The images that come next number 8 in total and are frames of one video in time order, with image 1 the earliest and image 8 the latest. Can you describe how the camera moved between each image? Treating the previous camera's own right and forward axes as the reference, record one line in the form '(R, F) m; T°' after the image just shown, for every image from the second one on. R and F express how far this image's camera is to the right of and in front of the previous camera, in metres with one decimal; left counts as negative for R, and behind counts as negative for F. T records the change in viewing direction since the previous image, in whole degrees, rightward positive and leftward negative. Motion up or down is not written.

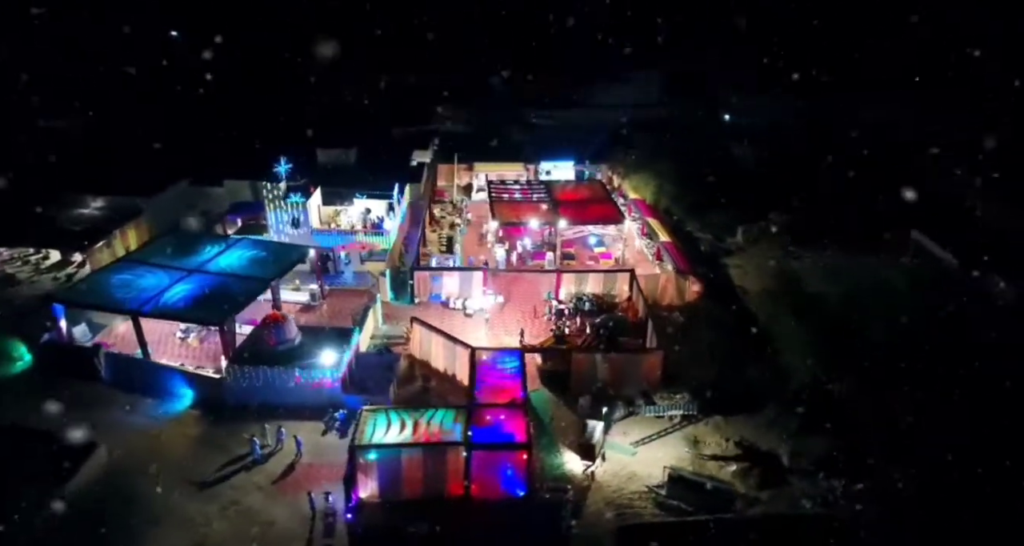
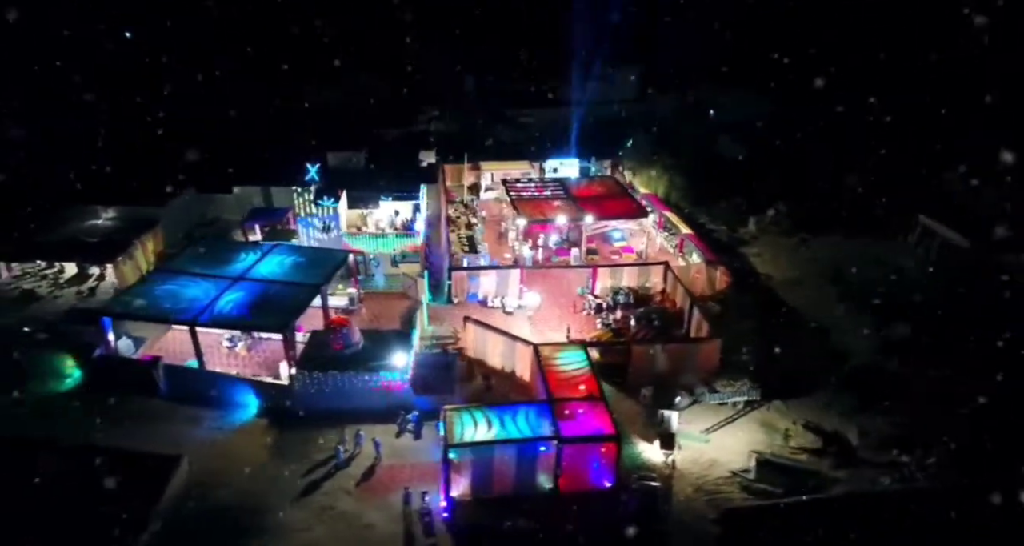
(-3.2, -0.2) m; +4°
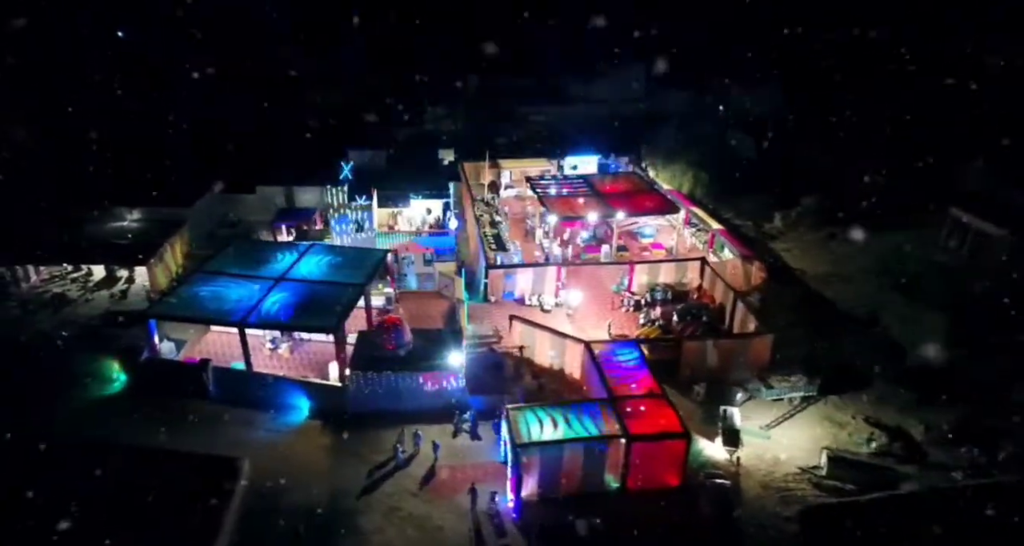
(-2.0, +0.2) m; +1°
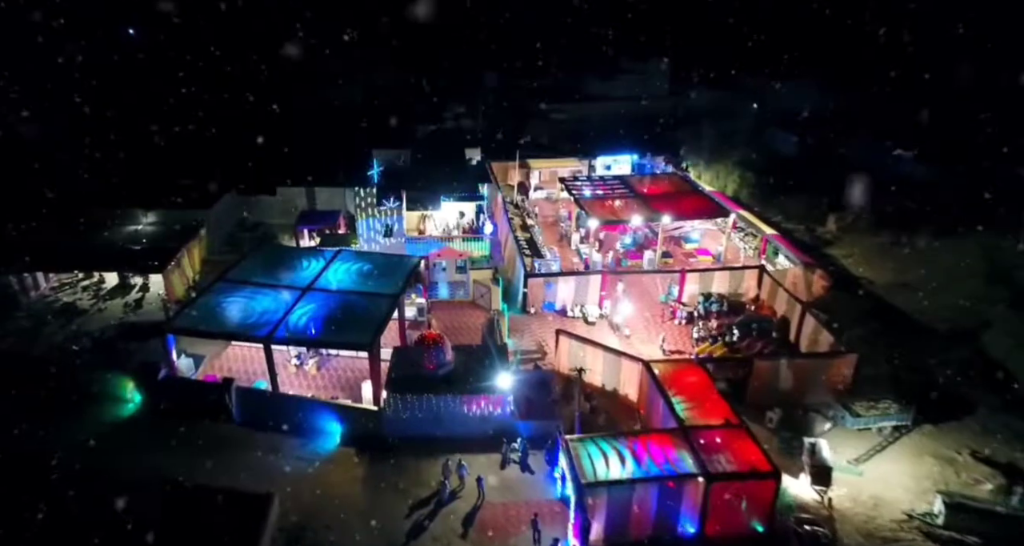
(-1.3, +1.7) m; -1°
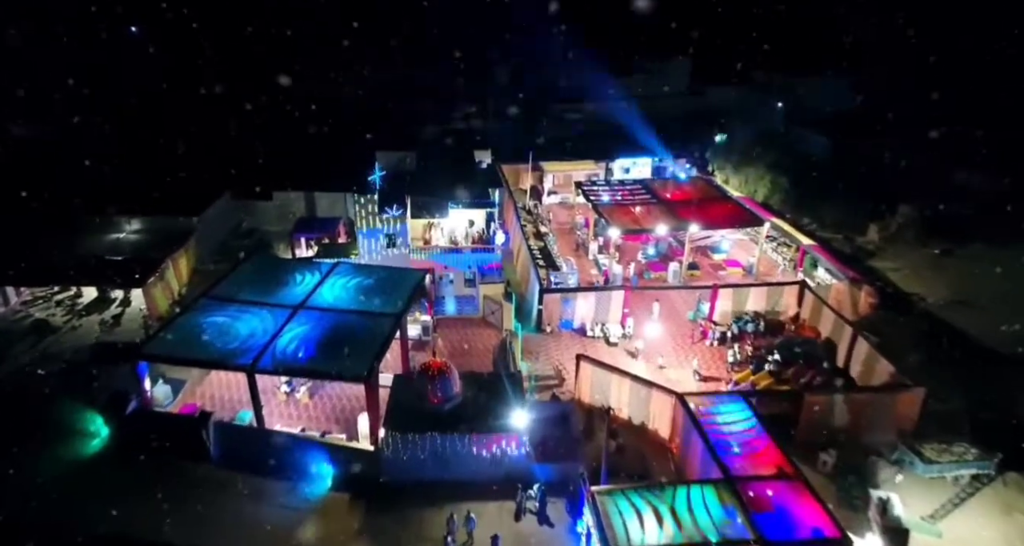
(-0.2, +1.9) m; -1°
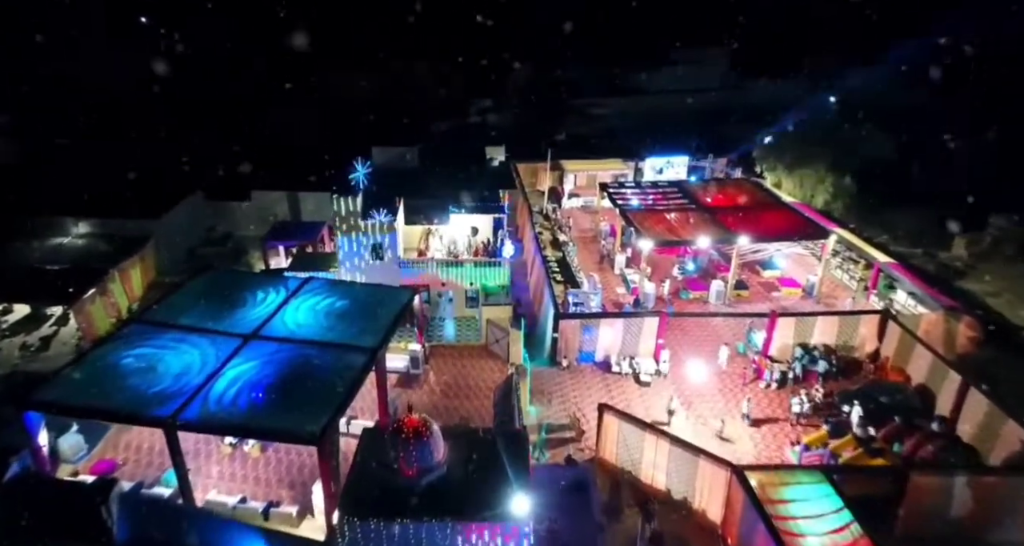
(+0.3, +3.4) m; -2°
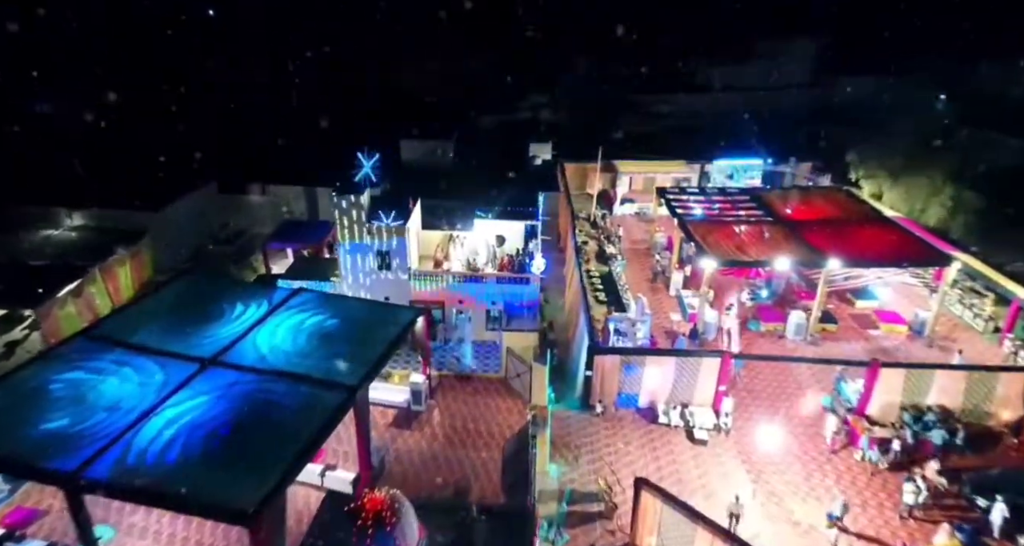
(+0.7, +2.8) m; -6°
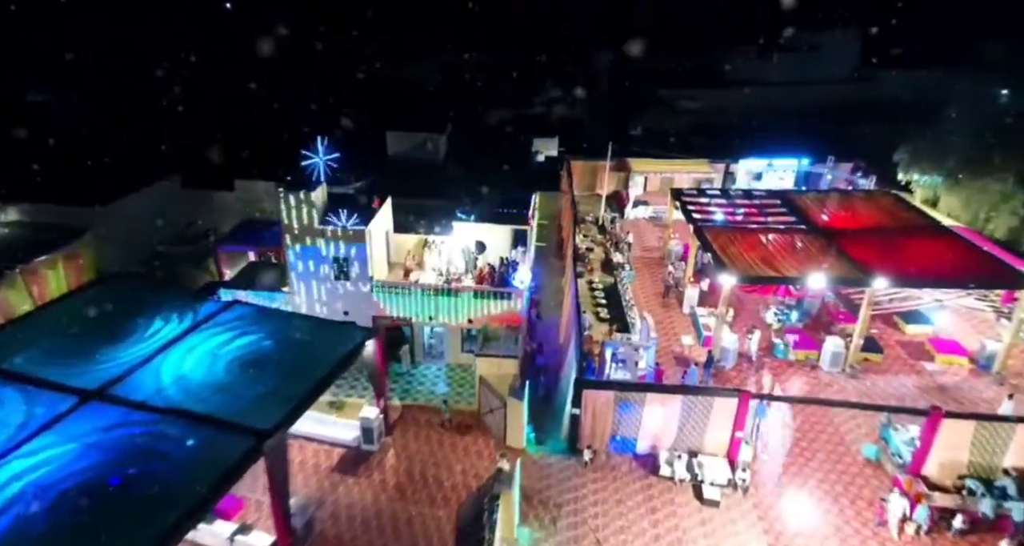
(+1.0, +2.2) m; -2°
